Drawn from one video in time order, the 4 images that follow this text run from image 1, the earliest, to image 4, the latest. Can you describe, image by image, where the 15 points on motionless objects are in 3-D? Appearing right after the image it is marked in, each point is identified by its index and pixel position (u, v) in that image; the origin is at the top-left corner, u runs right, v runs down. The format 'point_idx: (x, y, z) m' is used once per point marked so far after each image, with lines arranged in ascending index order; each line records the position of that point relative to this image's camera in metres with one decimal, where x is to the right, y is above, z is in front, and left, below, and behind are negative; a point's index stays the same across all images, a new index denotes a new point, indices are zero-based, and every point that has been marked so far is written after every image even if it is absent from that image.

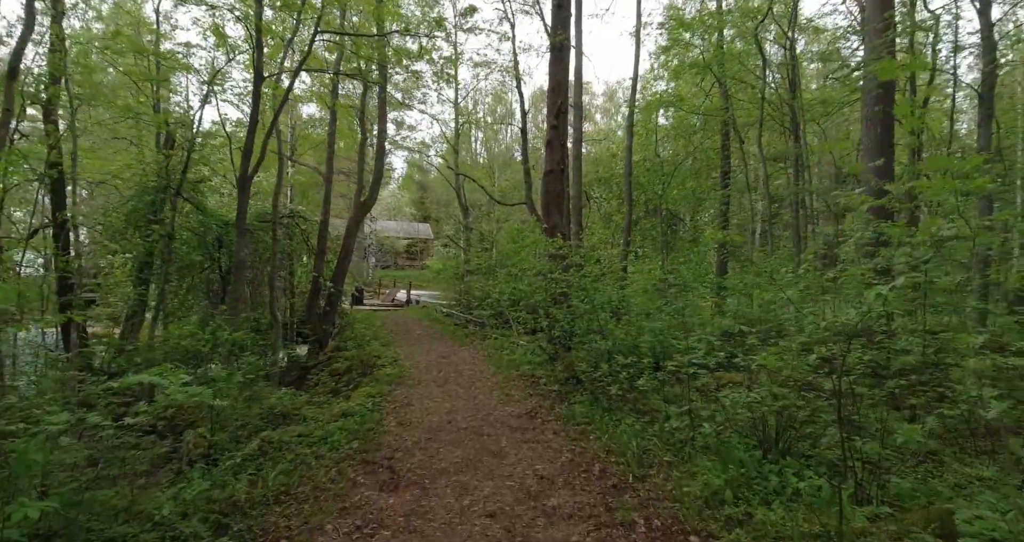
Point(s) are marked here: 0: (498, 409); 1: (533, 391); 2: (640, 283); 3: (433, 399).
0: (-0.2, -2.1, +7.0) m
1: (+0.4, -2.1, +8.0) m
2: (+2.6, -0.3, +9.6) m
3: (-1.3, -2.1, +7.5) m
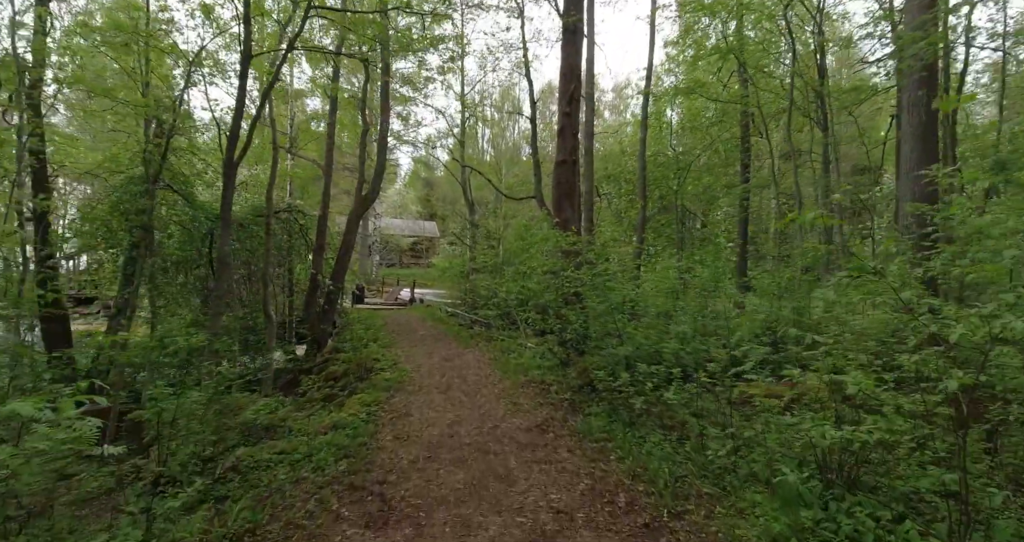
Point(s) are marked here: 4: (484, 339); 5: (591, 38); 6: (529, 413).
0: (-0.1, -2.0, +6.3) m
1: (+0.5, -2.0, +7.3) m
2: (+2.8, -0.2, +8.8) m
3: (-1.1, -2.0, +6.9) m
4: (-0.7, -1.7, +11.8) m
5: (+2.5, +7.5, +14.9) m
6: (+0.2, -2.0, +6.6) m
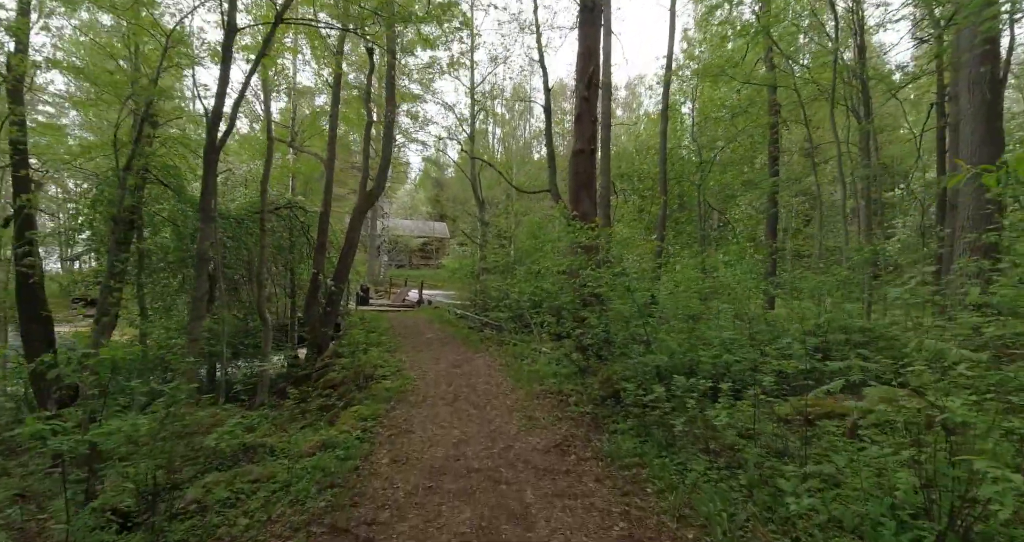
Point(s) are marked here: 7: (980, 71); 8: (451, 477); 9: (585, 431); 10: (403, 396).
0: (+0.1, -2.0, +5.5) m
1: (+0.7, -2.0, +6.4) m
2: (+3.0, -0.2, +8.0) m
3: (-0.9, -2.0, +6.1) m
4: (-0.4, -1.7, +11.0) m
5: (+2.9, +7.5, +14.1) m
6: (+0.4, -2.0, +5.8) m
7: (+7.8, +3.3, +7.7) m
8: (-0.6, -2.0, +4.5) m
9: (+0.9, -2.0, +5.7) m
10: (-1.7, -1.9, +7.1) m
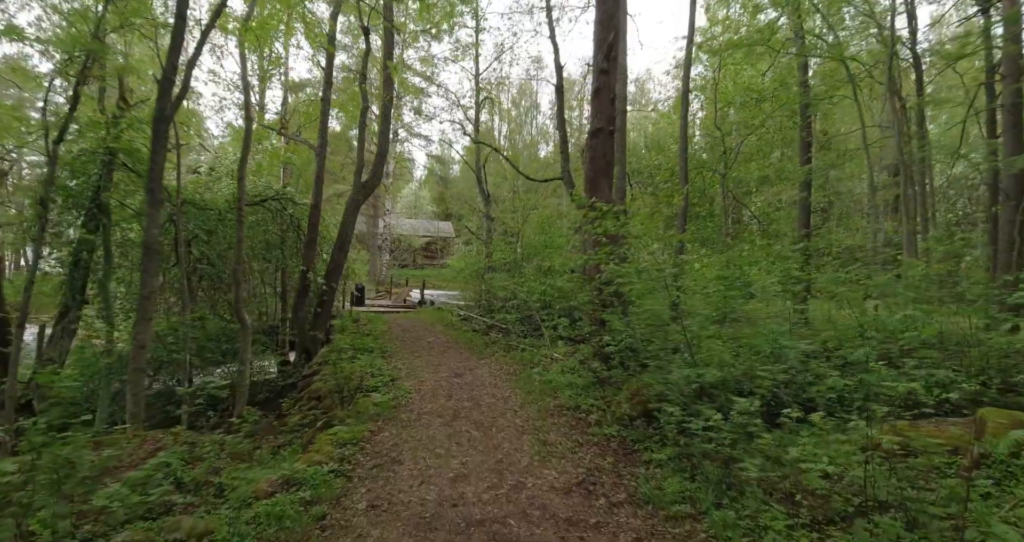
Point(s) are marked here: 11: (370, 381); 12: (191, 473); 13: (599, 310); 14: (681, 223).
0: (+0.2, -1.9, +4.4) m
1: (+0.8, -1.9, +5.3) m
2: (+3.2, -0.1, +6.9) m
3: (-0.8, -1.9, +5.0) m
4: (-0.2, -1.7, +9.9) m
5: (+3.1, +7.5, +13.0) m
6: (+0.5, -1.9, +4.7) m
7: (+7.9, +3.4, +6.5) m
8: (-0.5, -1.9, +3.4) m
9: (+1.0, -1.9, +4.6) m
10: (-1.5, -1.9, +6.1) m
11: (-2.2, -1.8, +7.4) m
12: (-2.8, -1.8, +4.0) m
13: (+1.3, -0.6, +7.1) m
14: (+4.9, +1.4, +13.5) m
